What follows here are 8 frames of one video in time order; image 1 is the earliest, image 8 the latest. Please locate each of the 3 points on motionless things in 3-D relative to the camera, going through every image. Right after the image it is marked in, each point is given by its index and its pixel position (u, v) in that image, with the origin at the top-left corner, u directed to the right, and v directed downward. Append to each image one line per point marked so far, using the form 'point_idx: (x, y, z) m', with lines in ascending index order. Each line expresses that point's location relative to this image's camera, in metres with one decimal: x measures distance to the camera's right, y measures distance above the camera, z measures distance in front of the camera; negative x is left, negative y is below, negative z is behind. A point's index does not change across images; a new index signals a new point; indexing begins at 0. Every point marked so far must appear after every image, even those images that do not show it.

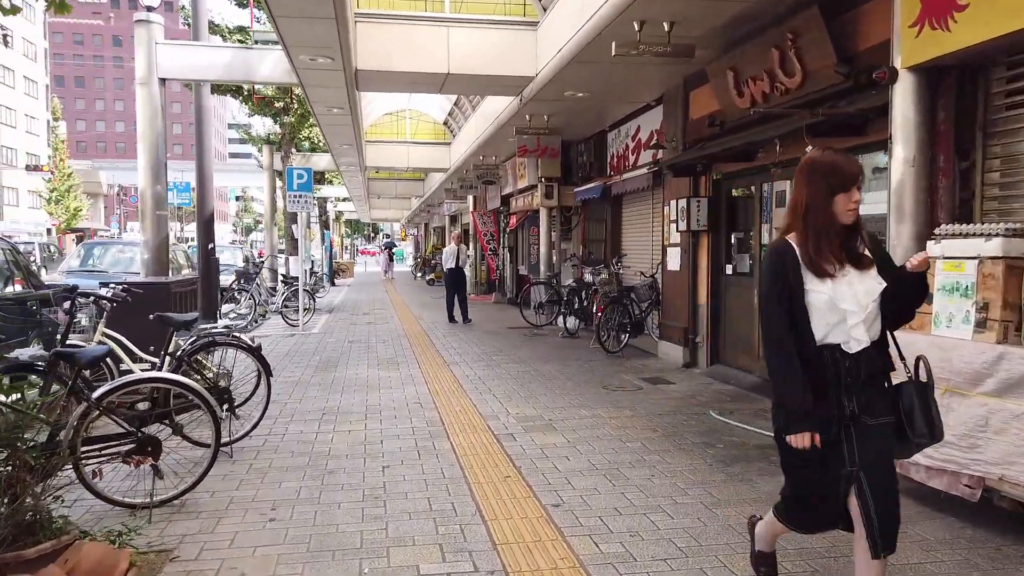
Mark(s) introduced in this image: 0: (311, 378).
0: (-2.2, -1.0, +8.2) m
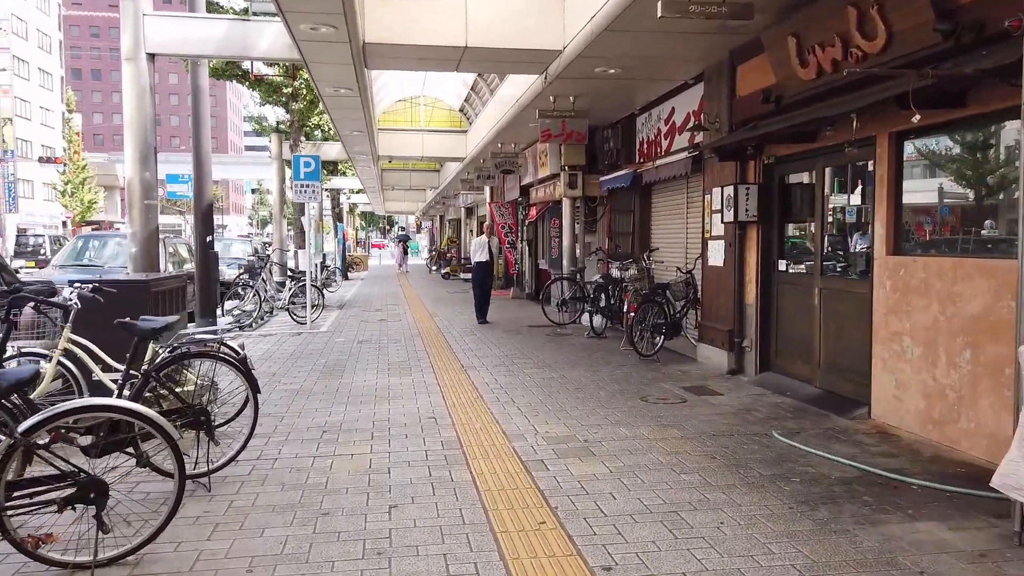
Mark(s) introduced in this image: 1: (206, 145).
0: (-2.0, -1.0, +7.4) m
1: (-4.0, +1.9, +9.8) m
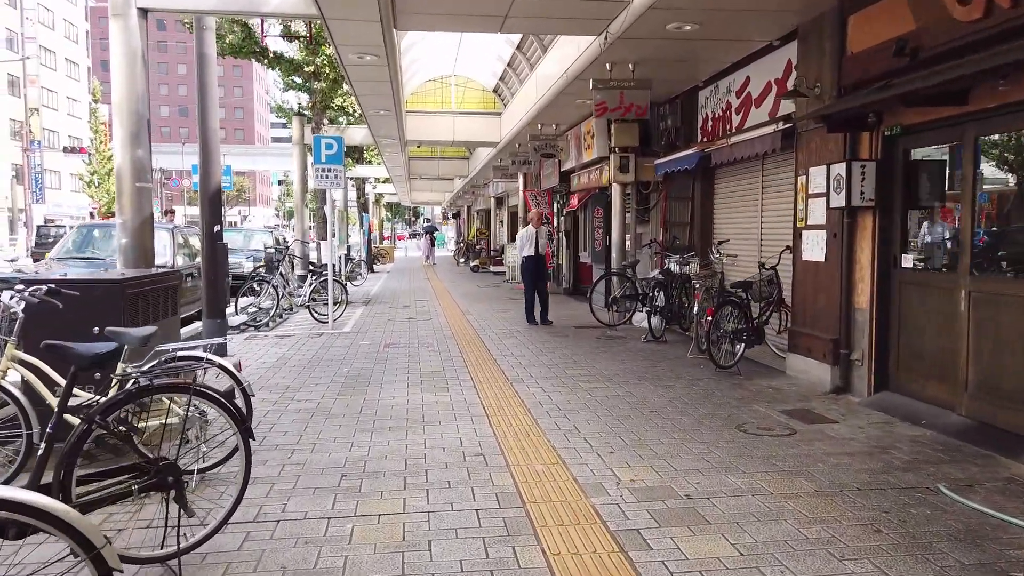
0: (-1.5, -1.0, +6.2) m
1: (-3.5, +1.9, +8.6) m
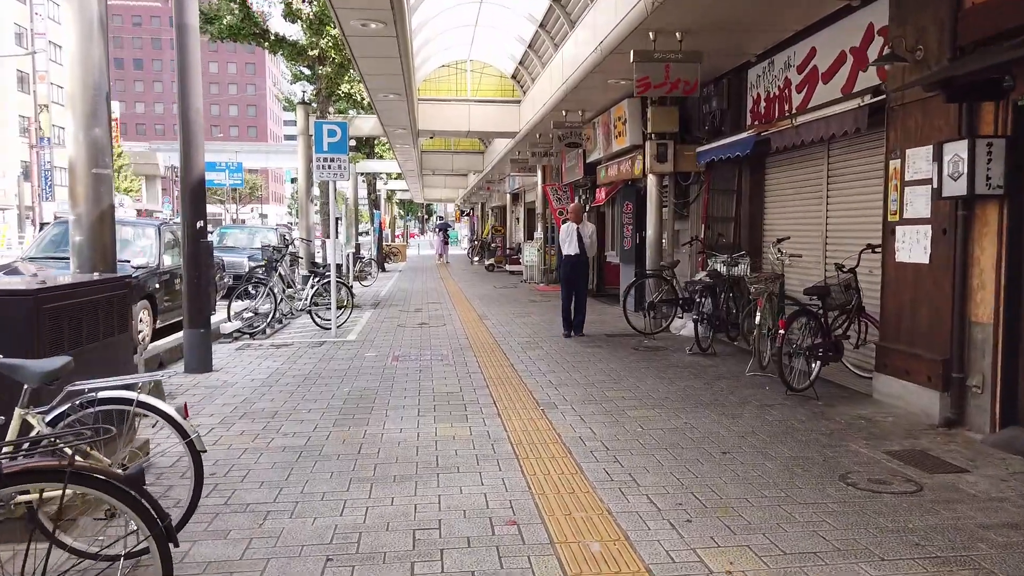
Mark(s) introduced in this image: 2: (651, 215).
0: (-1.3, -1.0, +5.0) m
1: (-3.2, +1.9, +7.4) m
2: (+1.9, +1.0, +10.2) m
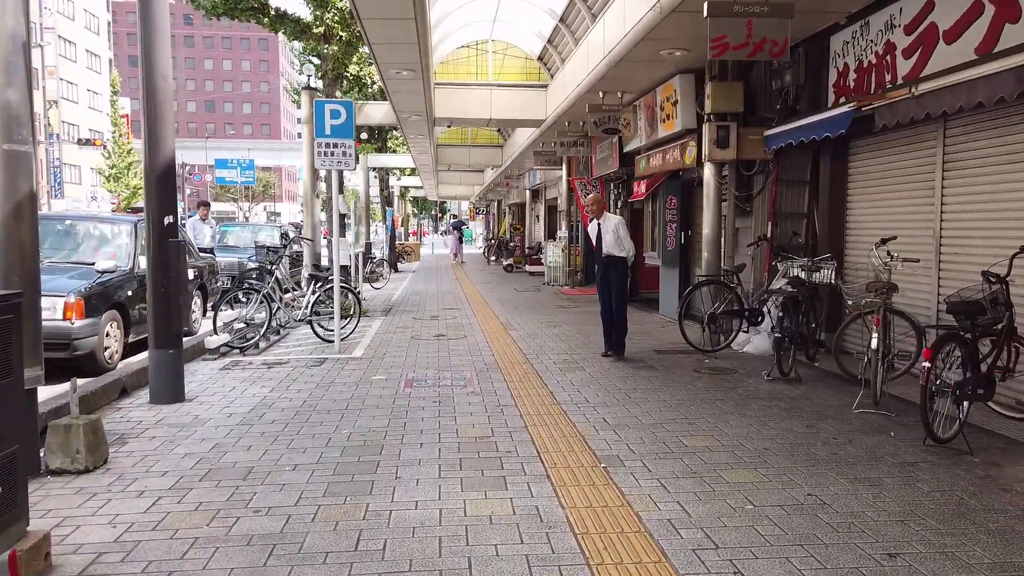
0: (-1.0, -1.1, +3.6) m
1: (-2.8, +1.8, +6.0) m
2: (+2.3, +0.9, +8.7) m
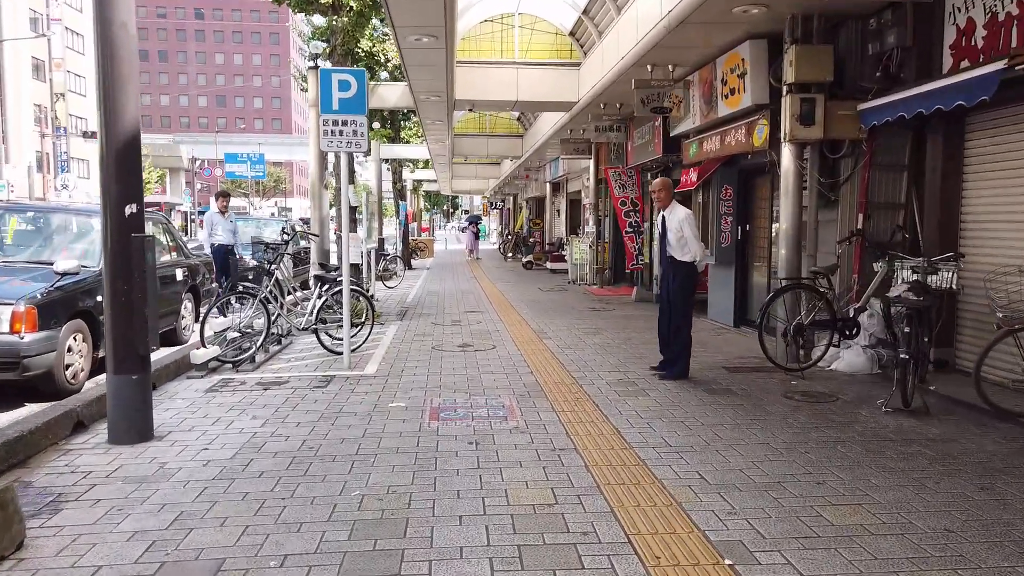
0: (-0.6, -1.2, +2.2) m
1: (-2.5, +1.7, +4.7) m
2: (+2.7, +0.9, +7.4) m
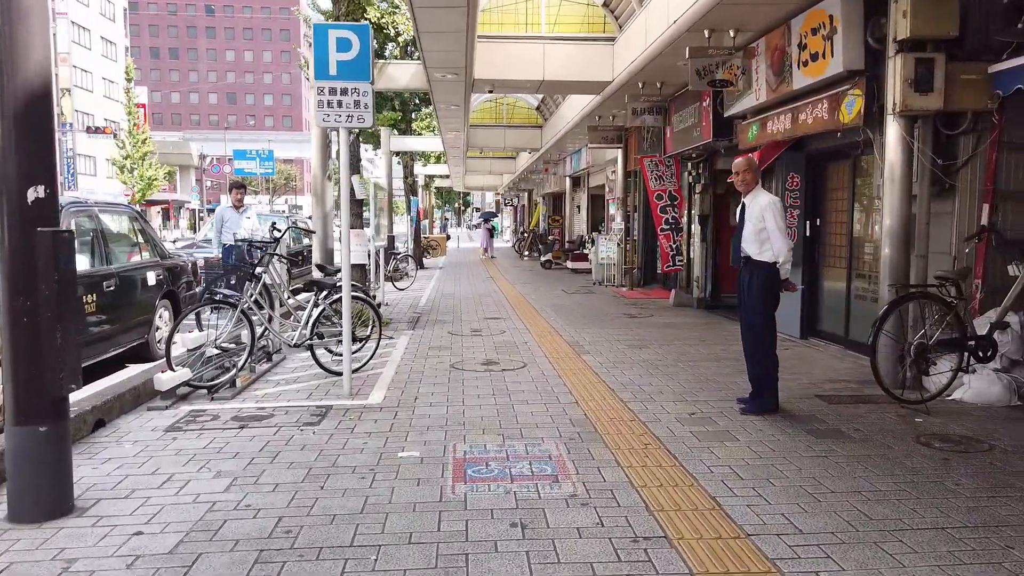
0: (-0.4, -1.3, +0.8) m
1: (-2.2, +1.7, +3.3) m
2: (+3.0, +0.8, +5.9) m
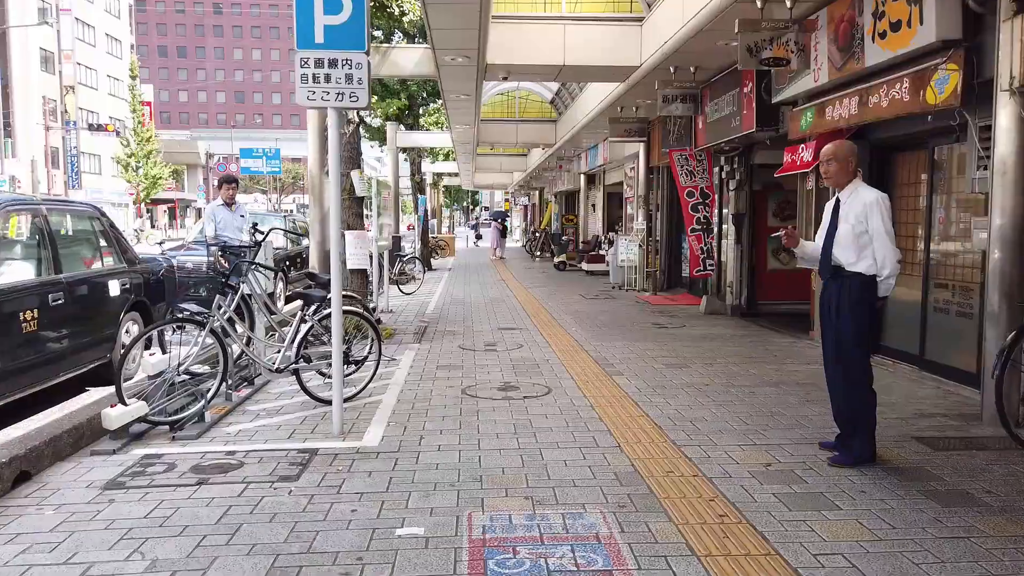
0: (-0.3, -1.4, -0.2) m
1: (-2.0, +1.6, +2.3) m
2: (+3.2, +0.7, +4.8) m
